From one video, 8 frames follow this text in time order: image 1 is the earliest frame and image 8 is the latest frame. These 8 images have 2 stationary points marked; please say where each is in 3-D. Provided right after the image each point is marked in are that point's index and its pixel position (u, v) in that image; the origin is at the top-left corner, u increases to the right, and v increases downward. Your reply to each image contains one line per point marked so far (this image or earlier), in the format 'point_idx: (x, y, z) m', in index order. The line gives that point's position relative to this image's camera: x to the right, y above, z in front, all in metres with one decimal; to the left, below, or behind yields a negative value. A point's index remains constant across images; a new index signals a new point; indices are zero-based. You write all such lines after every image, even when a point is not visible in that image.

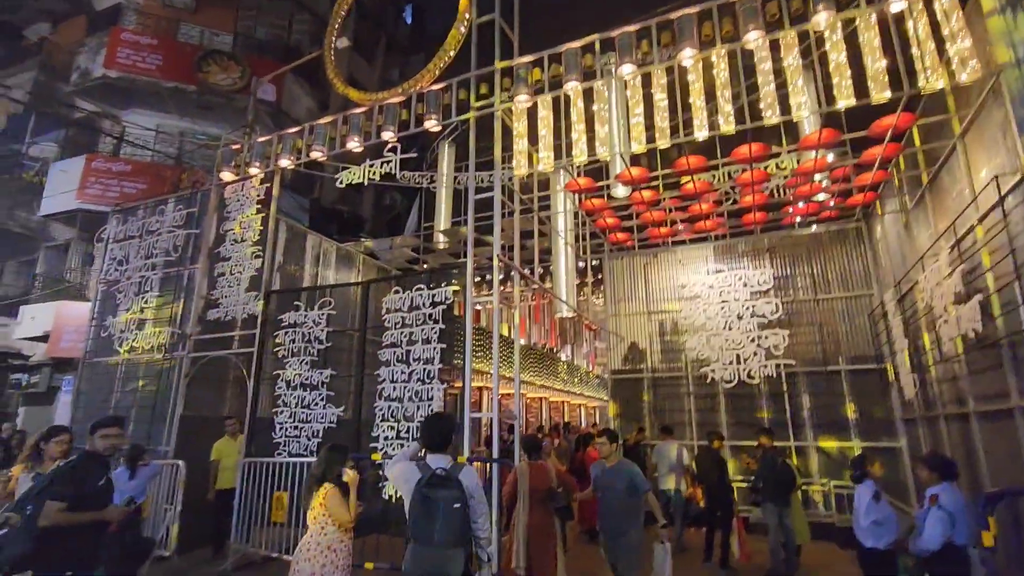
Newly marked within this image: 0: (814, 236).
0: (+5.4, +0.9, +9.7) m
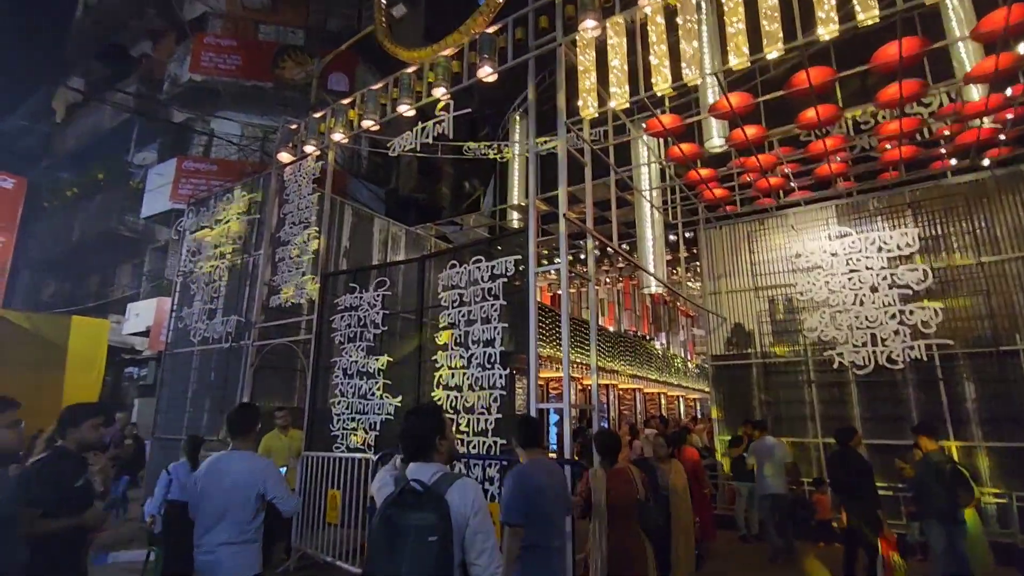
0: (+6.5, +1.5, +7.7) m
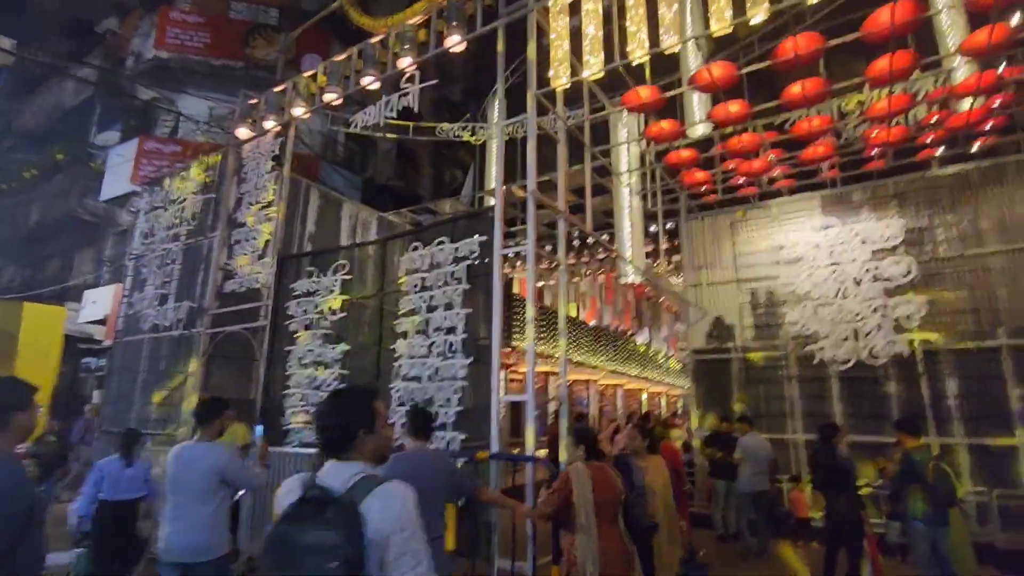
0: (+6.2, +1.6, +7.5) m
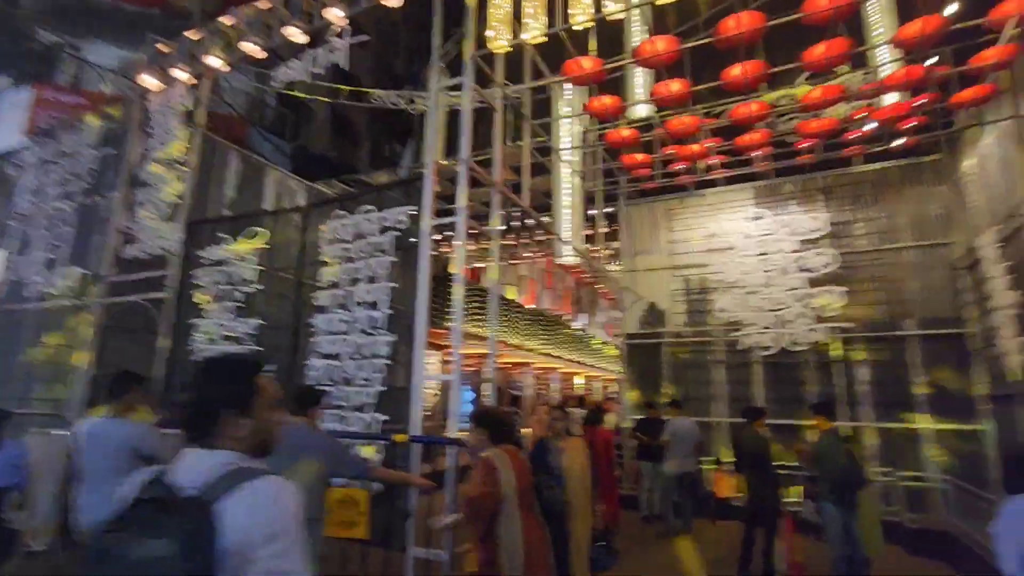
0: (+5.3, +1.7, +7.9) m
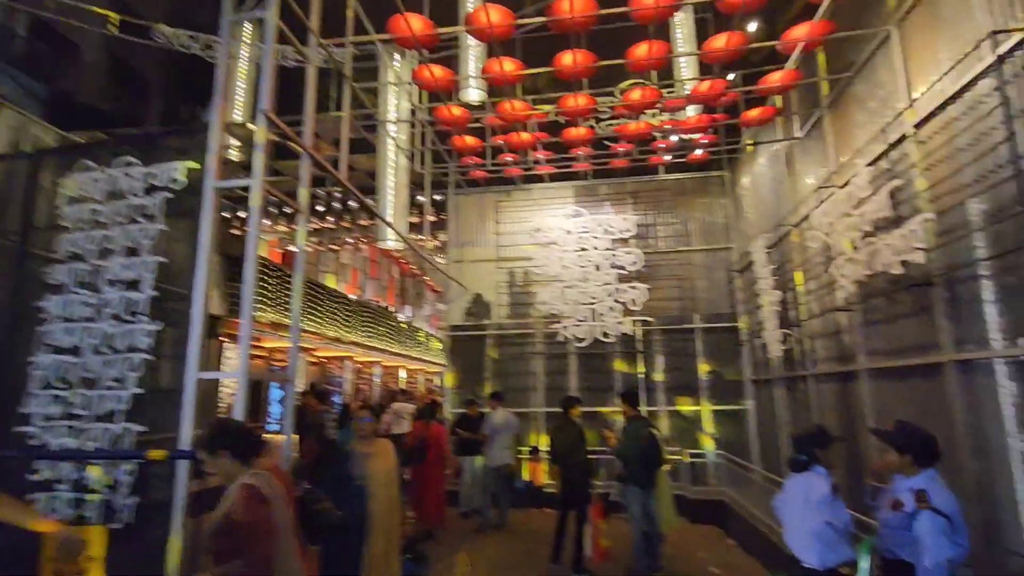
0: (+2.7, +1.7, +8.7) m
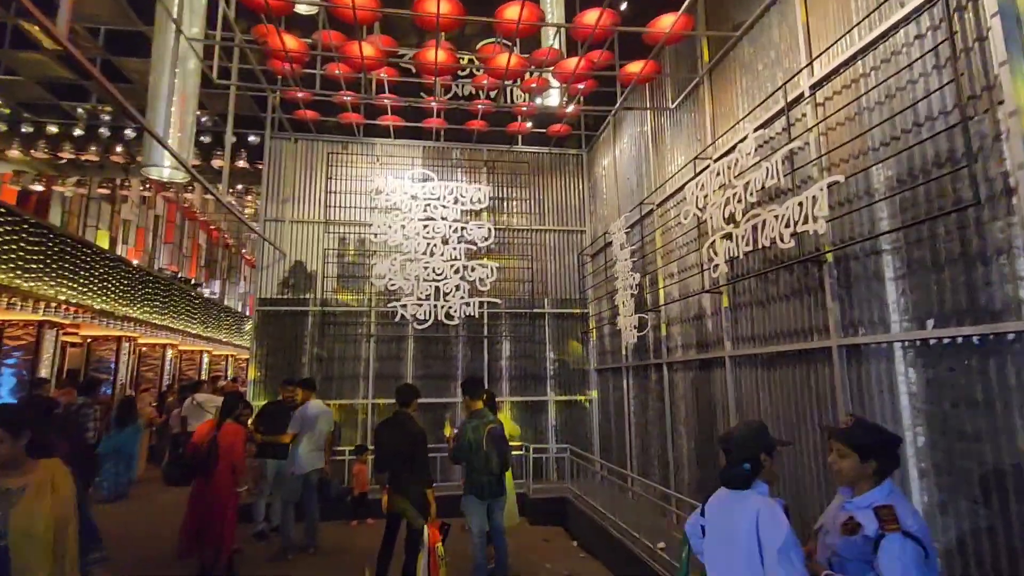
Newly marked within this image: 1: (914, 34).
0: (+0.3, +2.0, +8.1) m
1: (+2.0, +1.3, +2.7) m
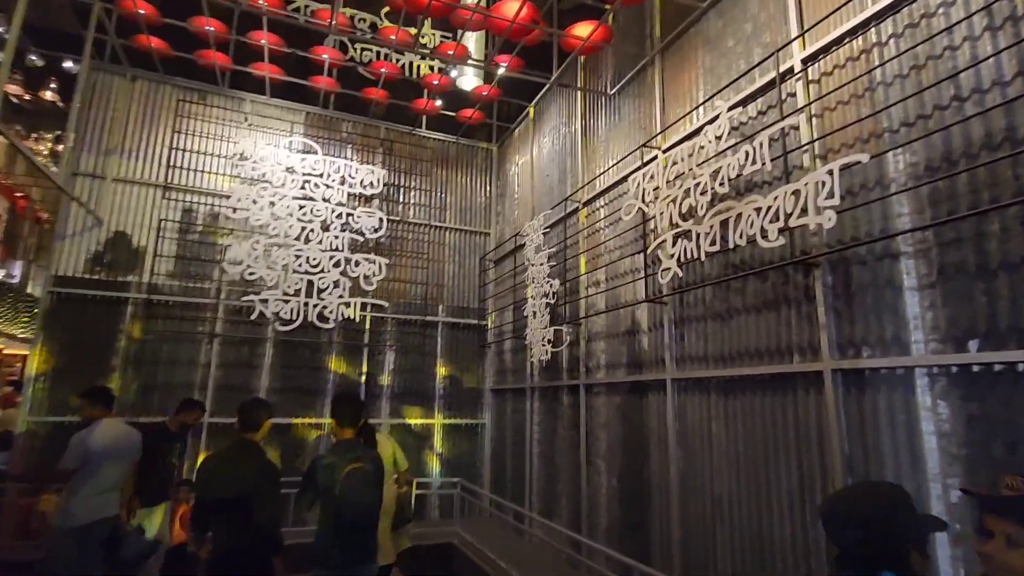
0: (-1.0, +1.9, +7.2) m
1: (+1.8, +1.2, +2.2) m
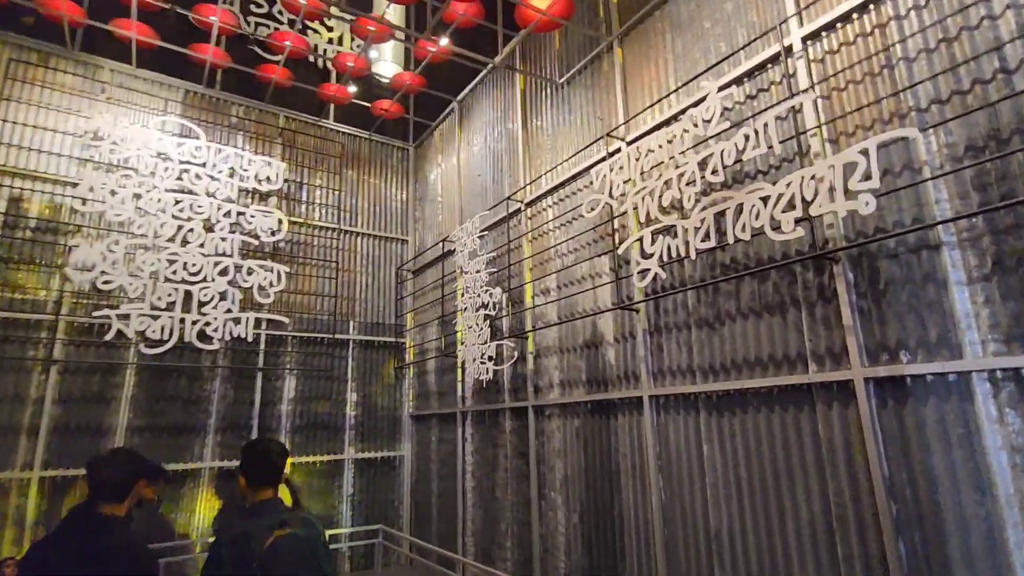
0: (-1.9, +1.7, +6.3) m
1: (+1.8, +1.3, +2.0) m
